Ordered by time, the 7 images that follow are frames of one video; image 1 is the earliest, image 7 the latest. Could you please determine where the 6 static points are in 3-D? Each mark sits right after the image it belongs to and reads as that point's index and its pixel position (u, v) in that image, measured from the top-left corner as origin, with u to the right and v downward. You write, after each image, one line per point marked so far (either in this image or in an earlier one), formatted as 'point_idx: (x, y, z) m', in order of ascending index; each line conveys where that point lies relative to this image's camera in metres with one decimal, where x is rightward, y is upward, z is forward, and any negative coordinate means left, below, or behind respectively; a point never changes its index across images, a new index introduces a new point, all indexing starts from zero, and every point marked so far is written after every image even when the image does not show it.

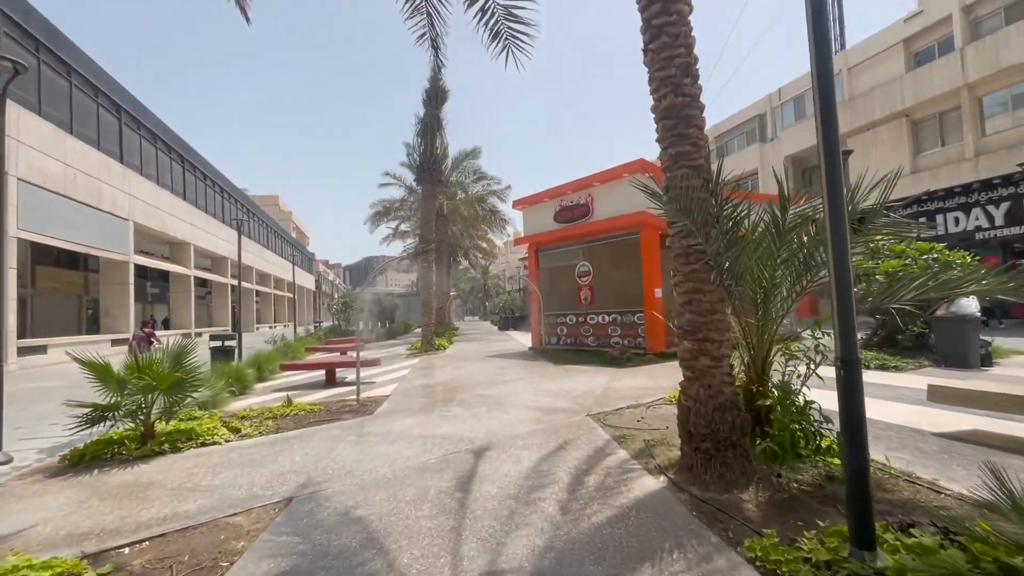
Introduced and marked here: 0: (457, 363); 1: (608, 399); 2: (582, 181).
0: (-1.7, -2.4, +15.2) m
1: (+1.7, -1.9, +8.4) m
2: (+2.3, +3.5, +16.0) m
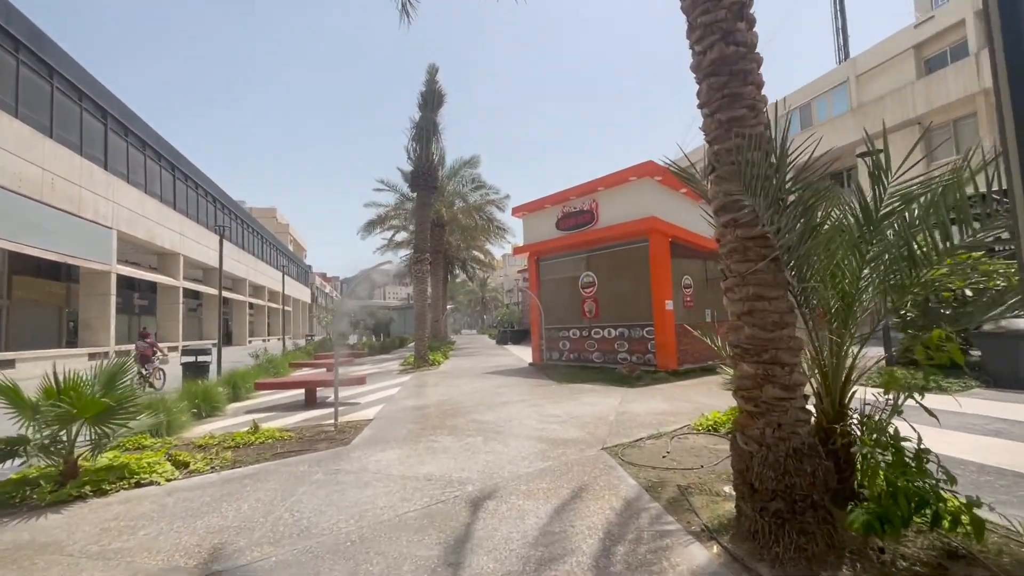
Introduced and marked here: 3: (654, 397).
0: (-1.7, -2.7, +14.0) m
1: (+1.7, -2.1, +7.3) m
2: (+2.3, +3.2, +15.0) m
3: (+2.9, -2.2, +9.7) m
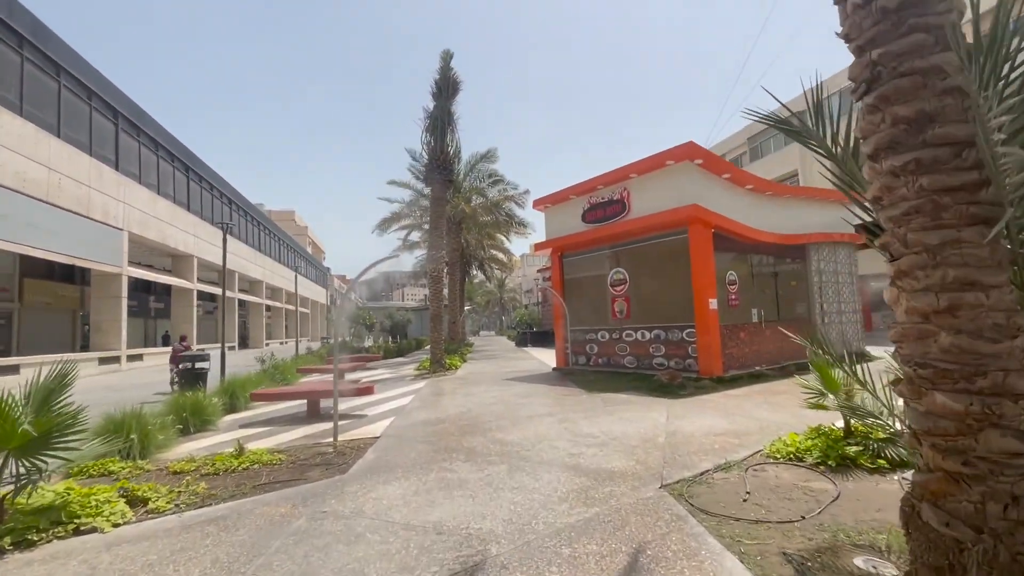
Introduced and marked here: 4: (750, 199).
0: (-1.1, -2.7, +12.7) m
1: (+2.0, -2.0, +5.9) m
2: (+2.9, +3.2, +13.6) m
3: (+3.3, -2.1, +8.3) m
4: (+6.8, +2.5, +13.8) m
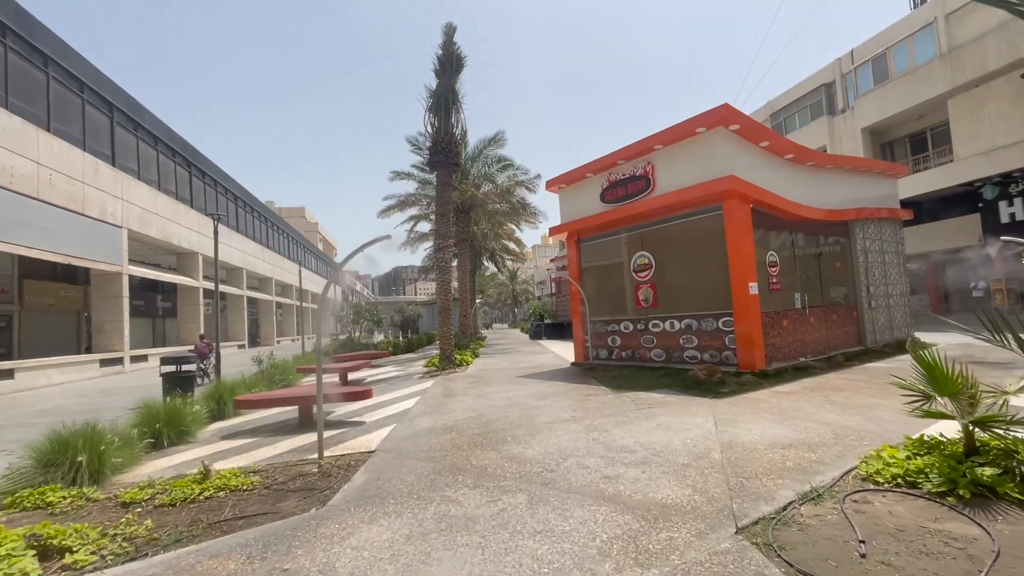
0: (-0.7, -2.4, +11.6) m
1: (+2.2, -1.8, +4.6) m
2: (+3.2, +3.6, +12.2) m
3: (+3.6, -1.8, +7.0) m
4: (+7.1, +3.0, +12.3) m
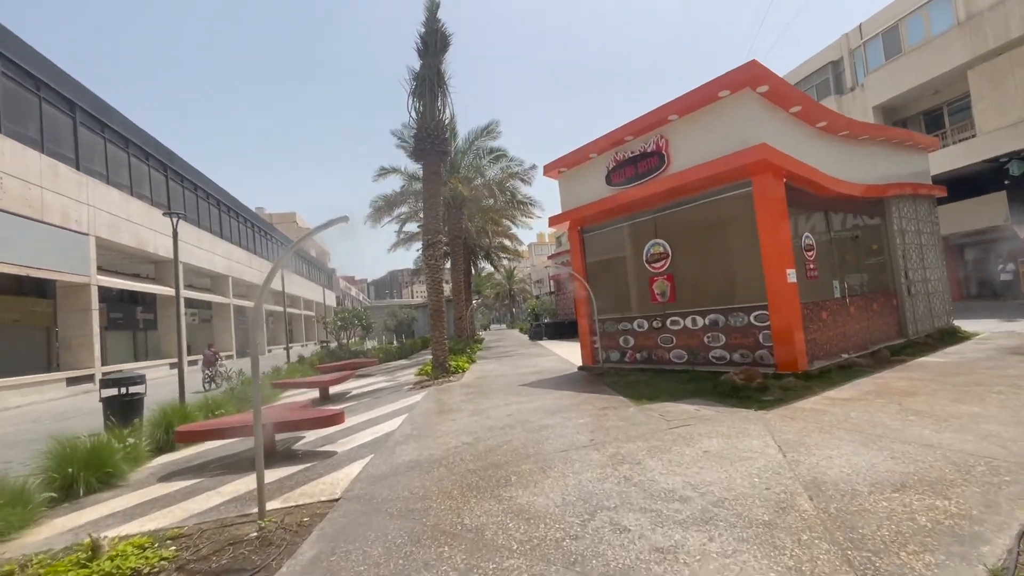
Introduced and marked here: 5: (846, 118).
0: (-0.7, -2.3, +10.0) m
1: (+2.3, -1.6, +3.1) m
2: (+3.0, +3.7, +10.7) m
3: (+3.6, -1.6, +5.5) m
4: (+6.9, +3.3, +10.8) m
5: (+7.6, +3.8, +11.0) m
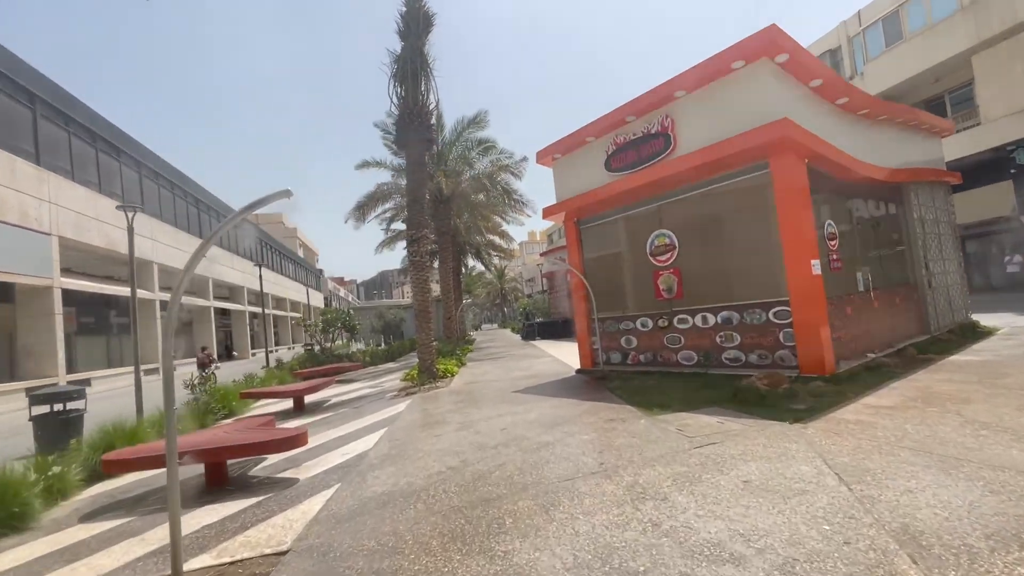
0: (-0.8, -2.3, +8.9) m
1: (+2.3, -1.6, +2.1) m
2: (+2.8, +3.8, +9.7) m
3: (+3.5, -1.5, +4.5) m
4: (+6.7, +3.4, +9.9) m
5: (+7.4, +4.0, +10.1) m
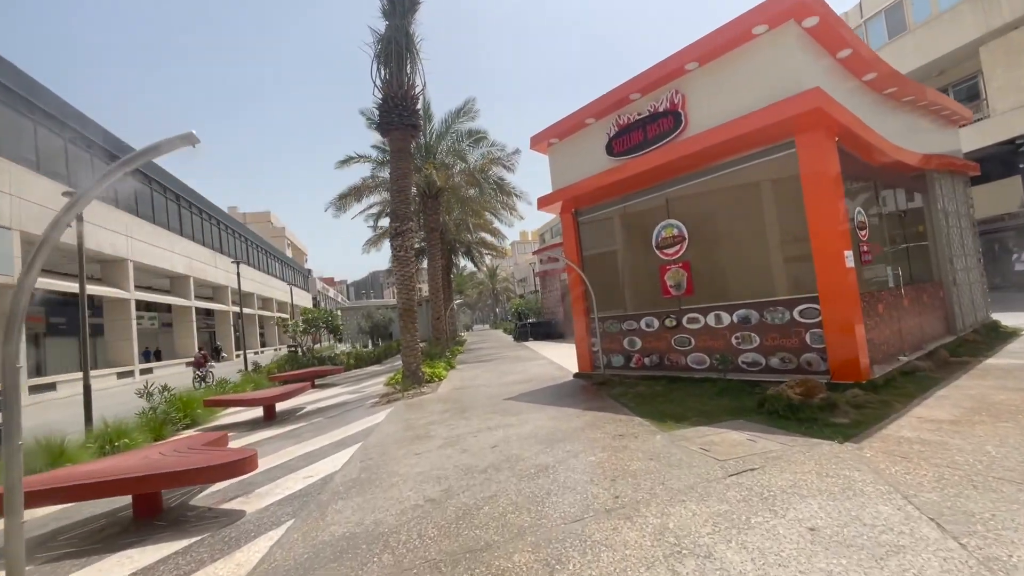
0: (-0.9, -2.2, +7.9) m
1: (+2.3, -1.5, +1.1) m
2: (+2.7, +3.9, +8.7) m
3: (+3.5, -1.5, +3.5) m
4: (+6.6, +3.5, +9.0) m
5: (+7.2, +4.1, +9.2) m
